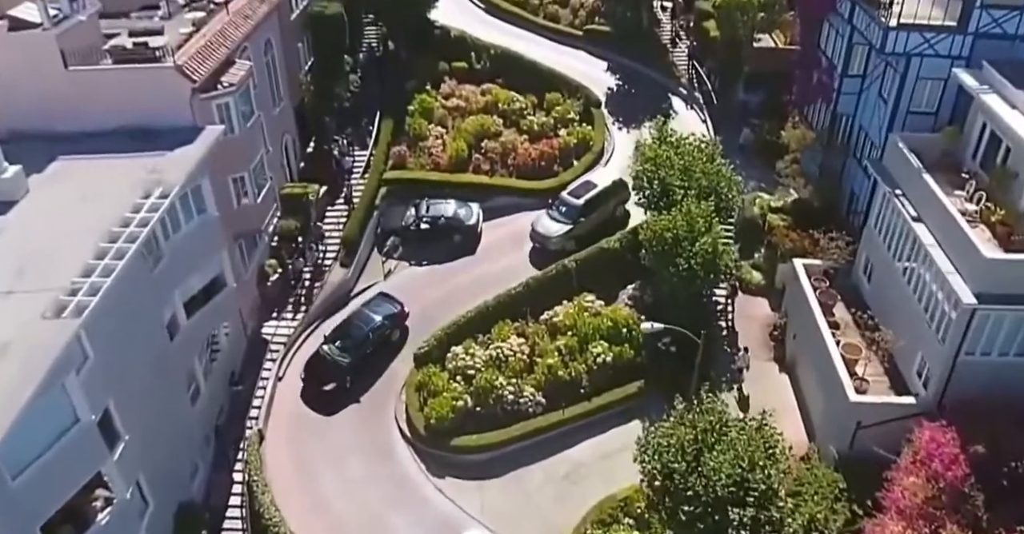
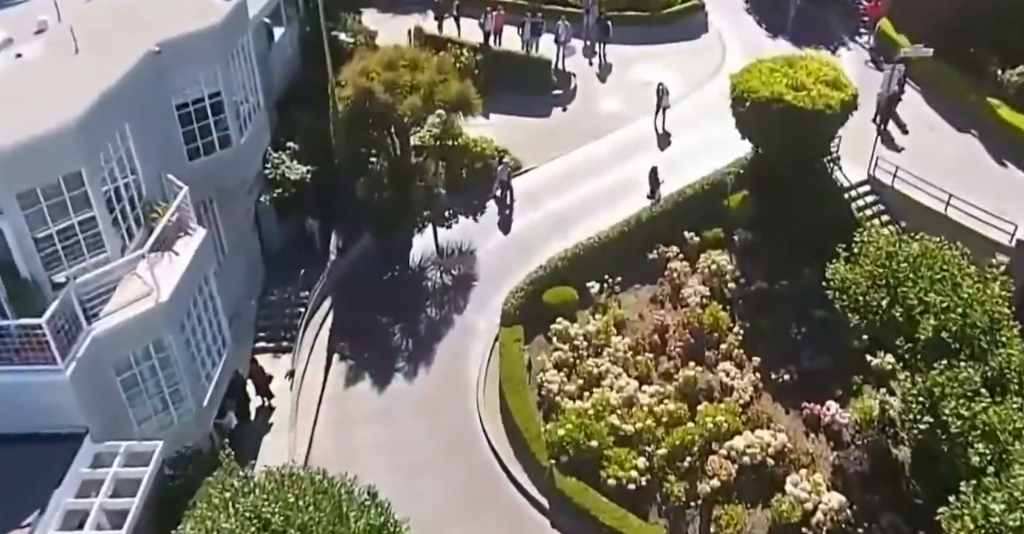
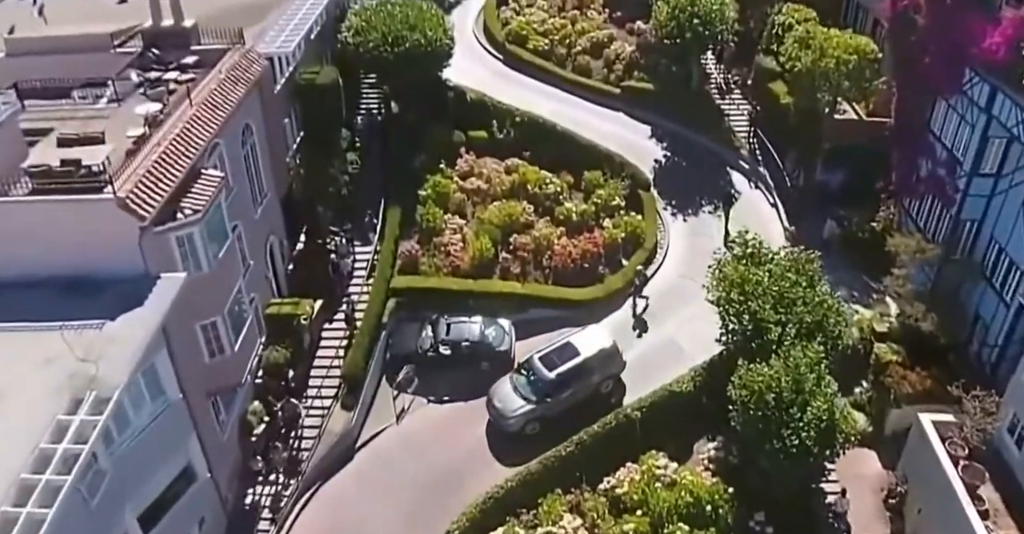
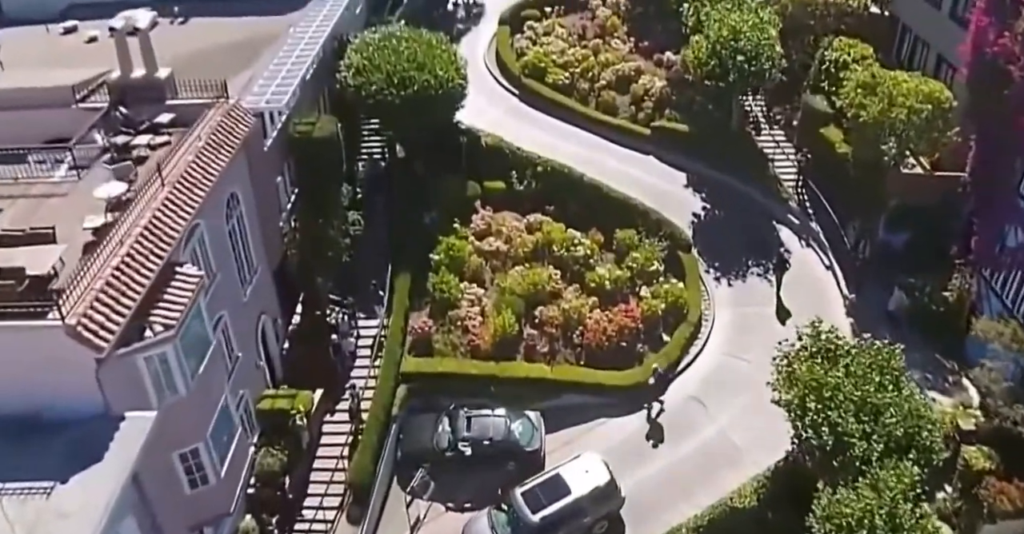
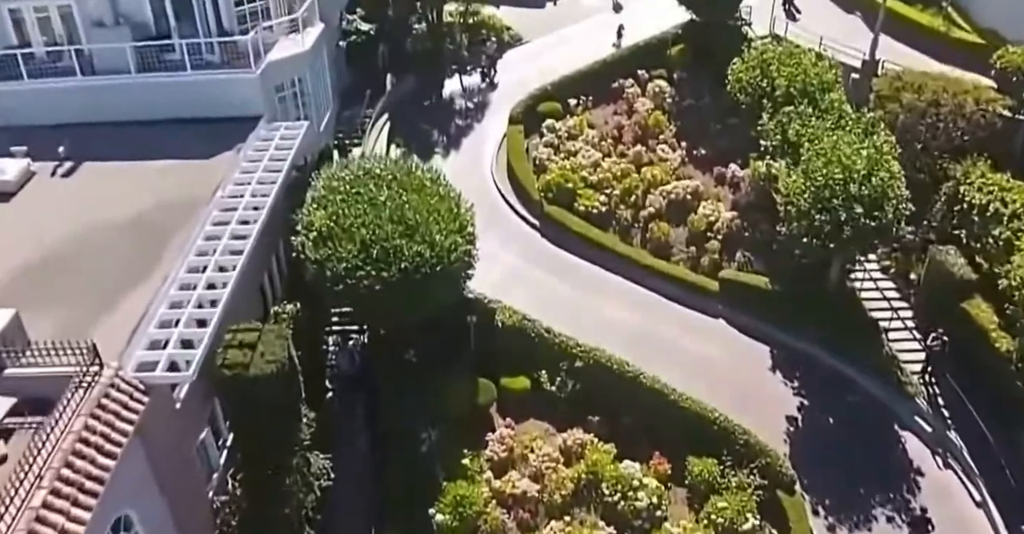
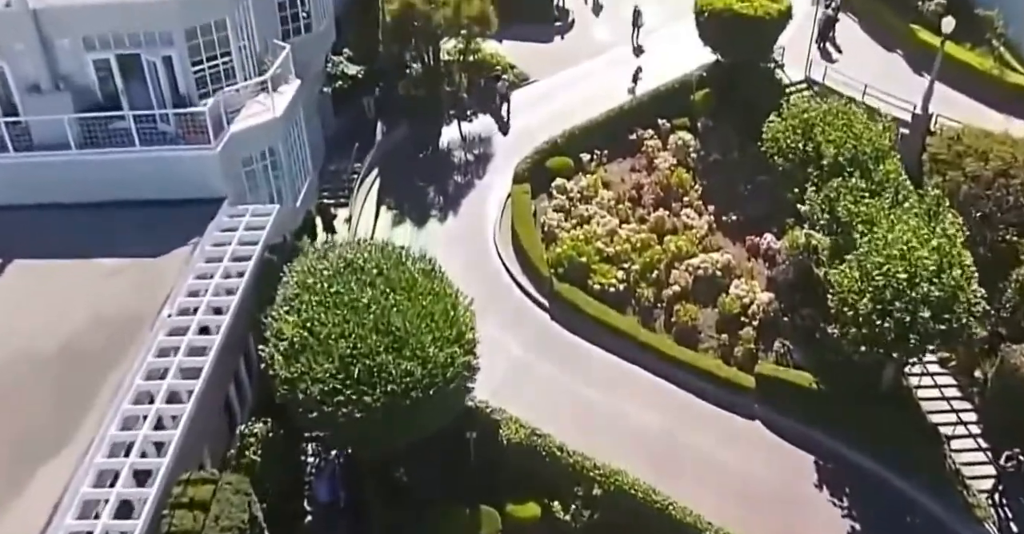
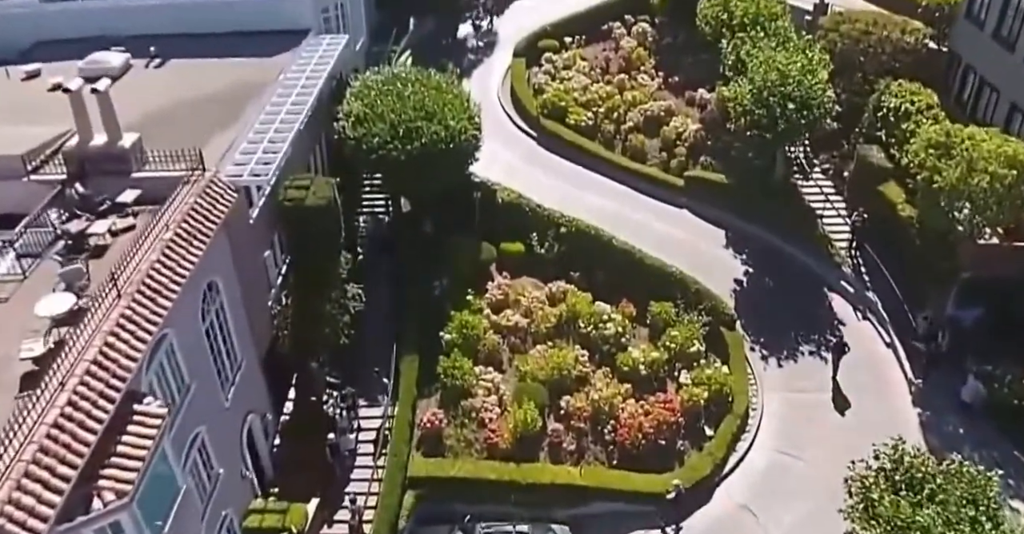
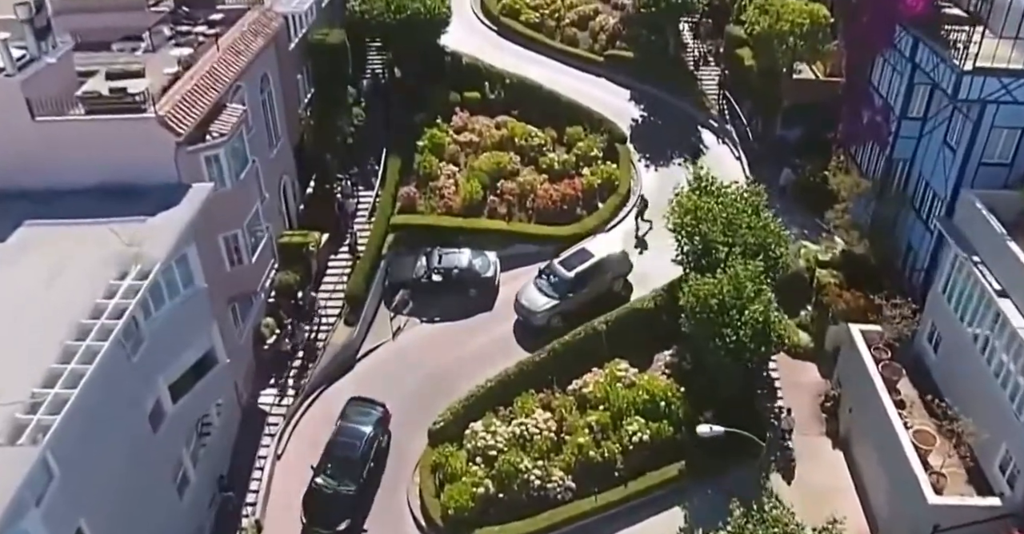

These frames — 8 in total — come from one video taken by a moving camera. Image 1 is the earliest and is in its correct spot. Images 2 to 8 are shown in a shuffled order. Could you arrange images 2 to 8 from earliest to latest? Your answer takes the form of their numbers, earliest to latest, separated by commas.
8, 3, 4, 7, 5, 6, 2
